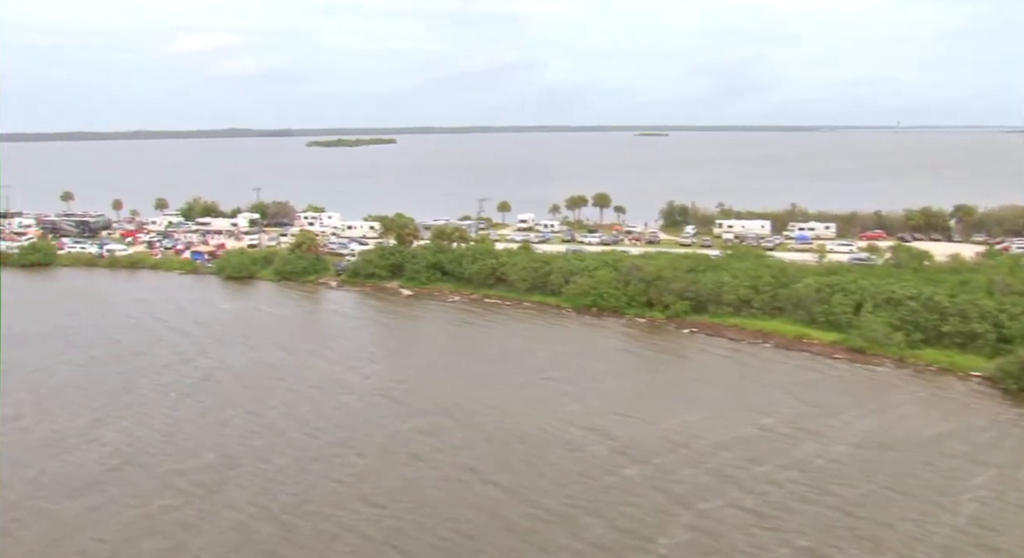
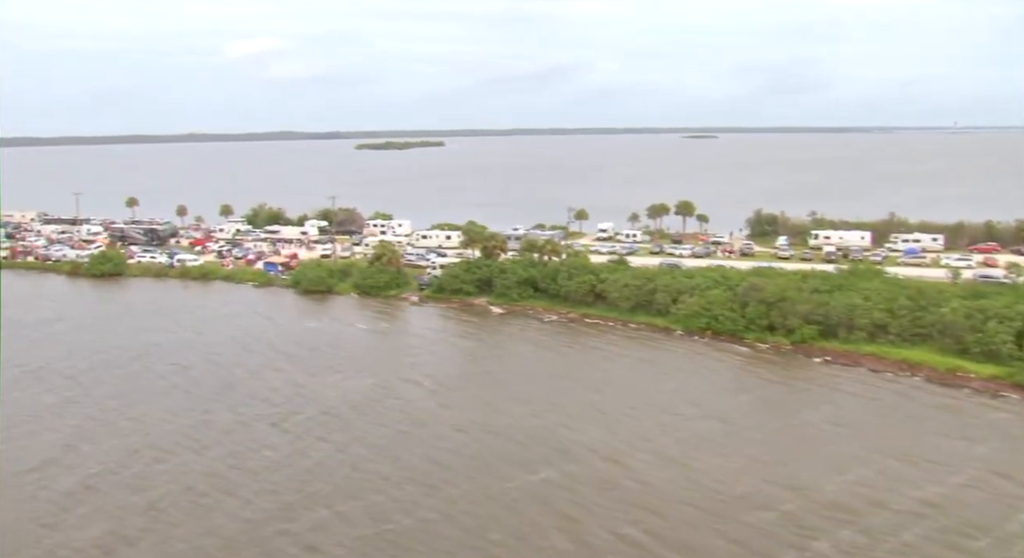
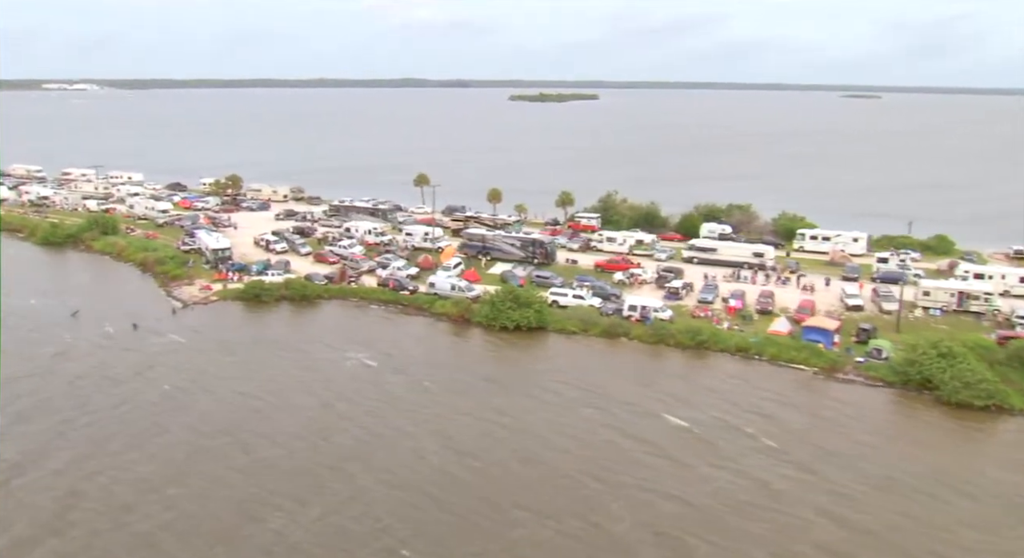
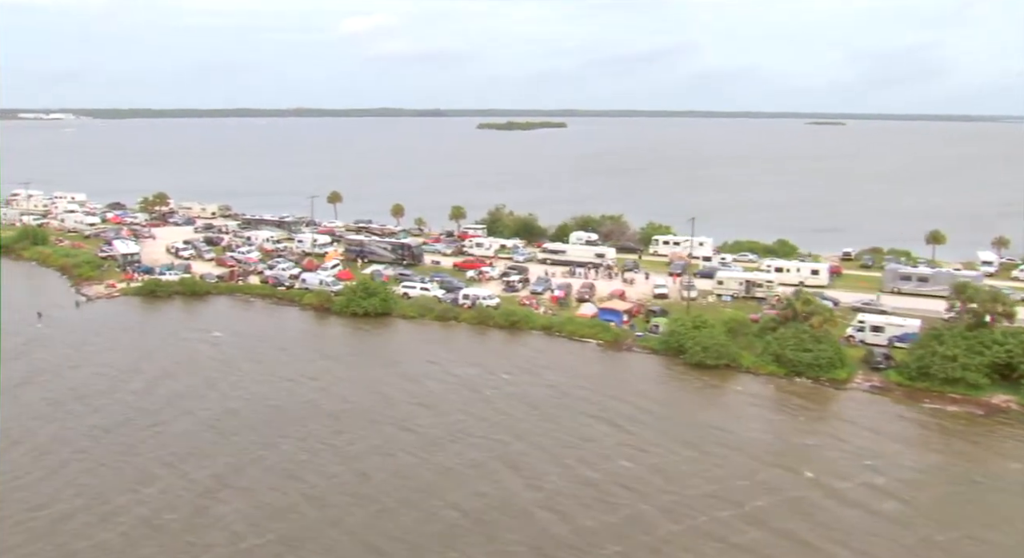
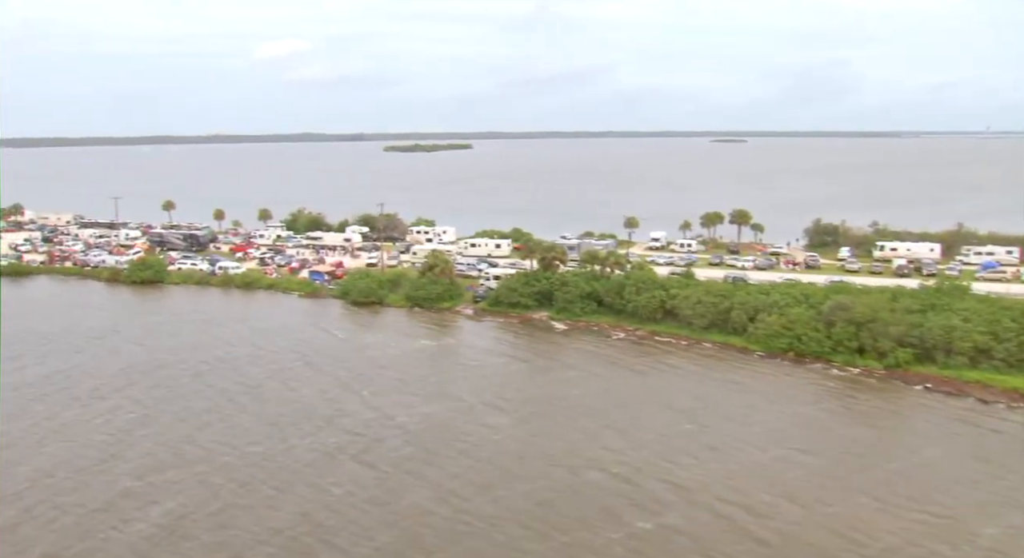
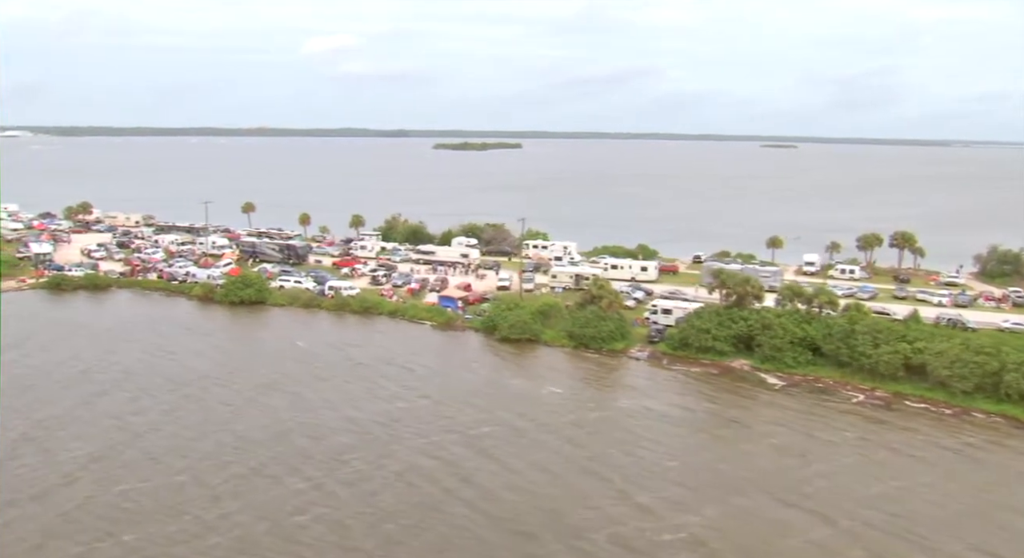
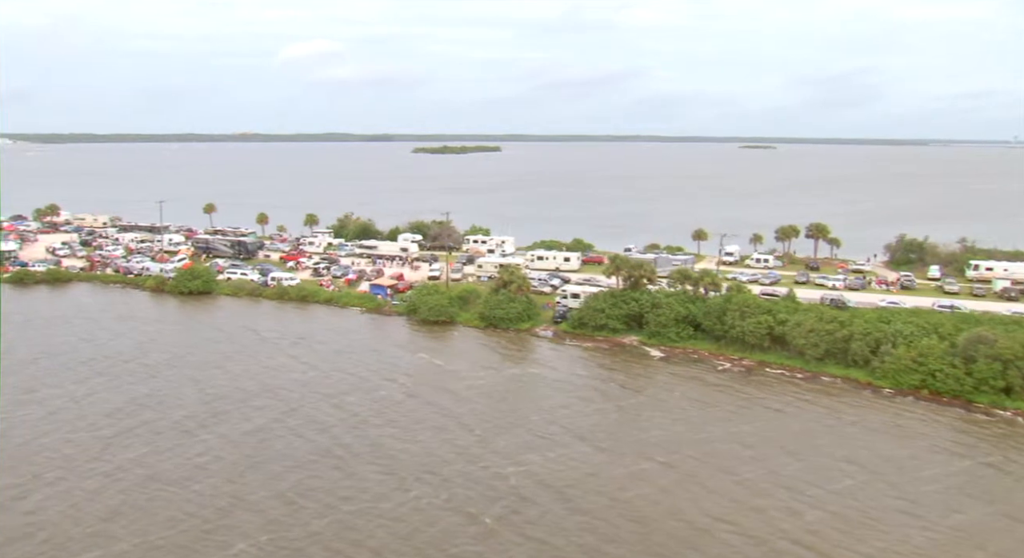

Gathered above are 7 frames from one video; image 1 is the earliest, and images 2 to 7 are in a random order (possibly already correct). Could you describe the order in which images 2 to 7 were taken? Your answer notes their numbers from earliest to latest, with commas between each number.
2, 5, 7, 6, 4, 3
